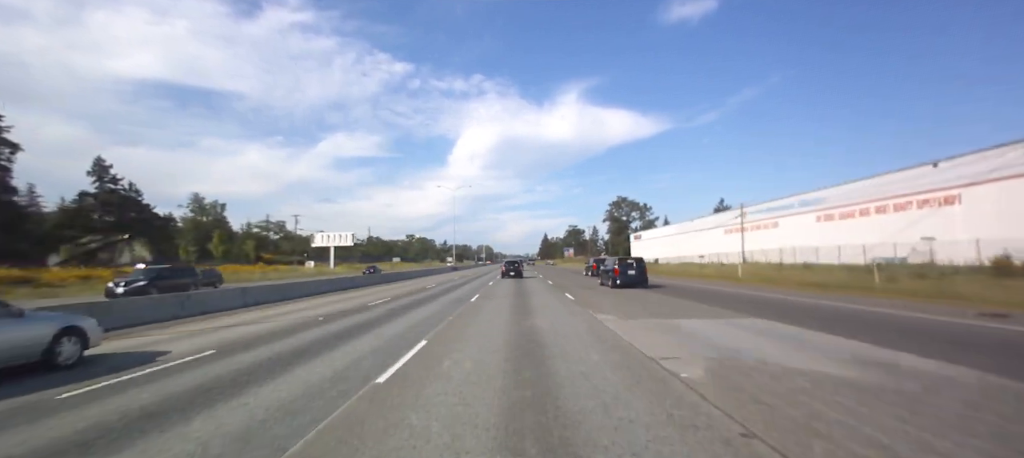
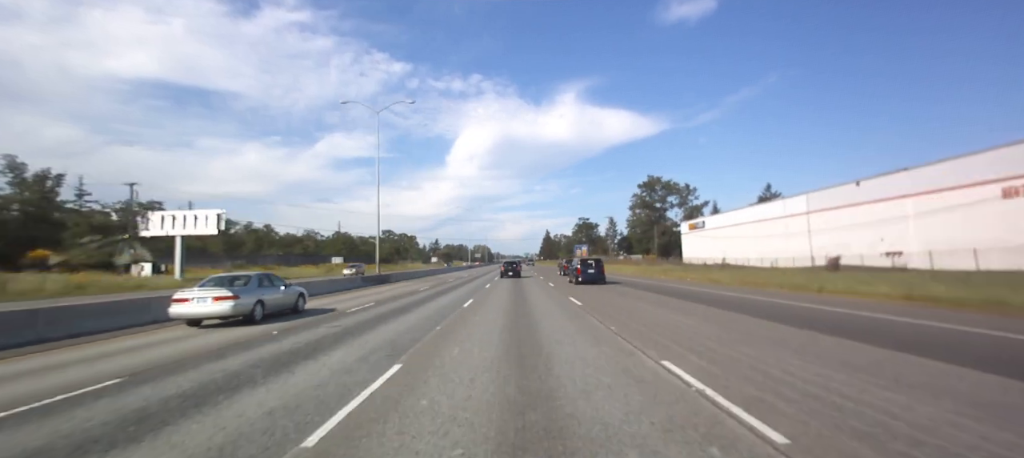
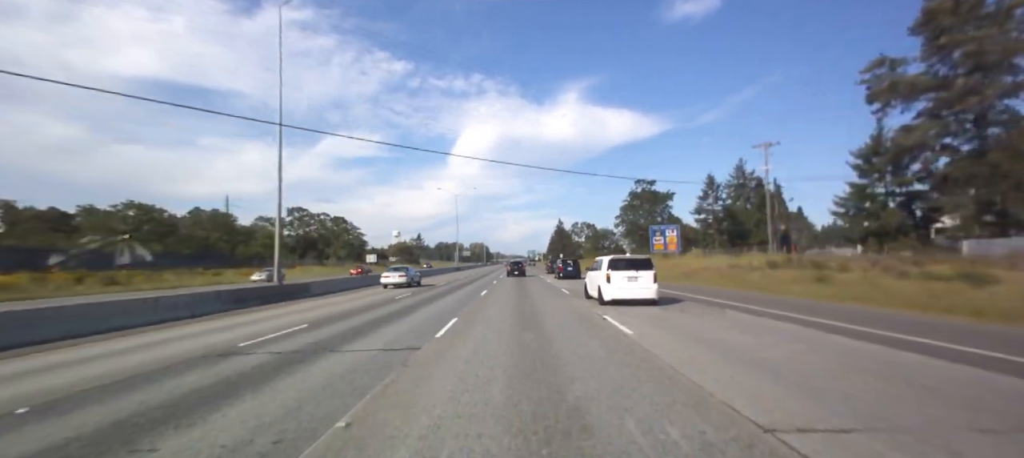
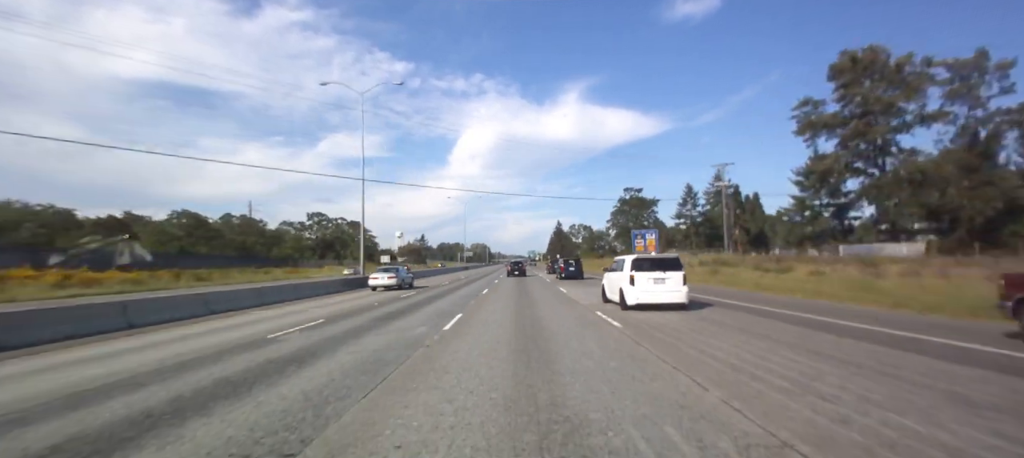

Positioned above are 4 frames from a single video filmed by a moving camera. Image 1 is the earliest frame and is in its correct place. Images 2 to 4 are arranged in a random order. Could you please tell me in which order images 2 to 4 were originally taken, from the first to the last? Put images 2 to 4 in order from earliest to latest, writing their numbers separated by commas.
2, 4, 3
